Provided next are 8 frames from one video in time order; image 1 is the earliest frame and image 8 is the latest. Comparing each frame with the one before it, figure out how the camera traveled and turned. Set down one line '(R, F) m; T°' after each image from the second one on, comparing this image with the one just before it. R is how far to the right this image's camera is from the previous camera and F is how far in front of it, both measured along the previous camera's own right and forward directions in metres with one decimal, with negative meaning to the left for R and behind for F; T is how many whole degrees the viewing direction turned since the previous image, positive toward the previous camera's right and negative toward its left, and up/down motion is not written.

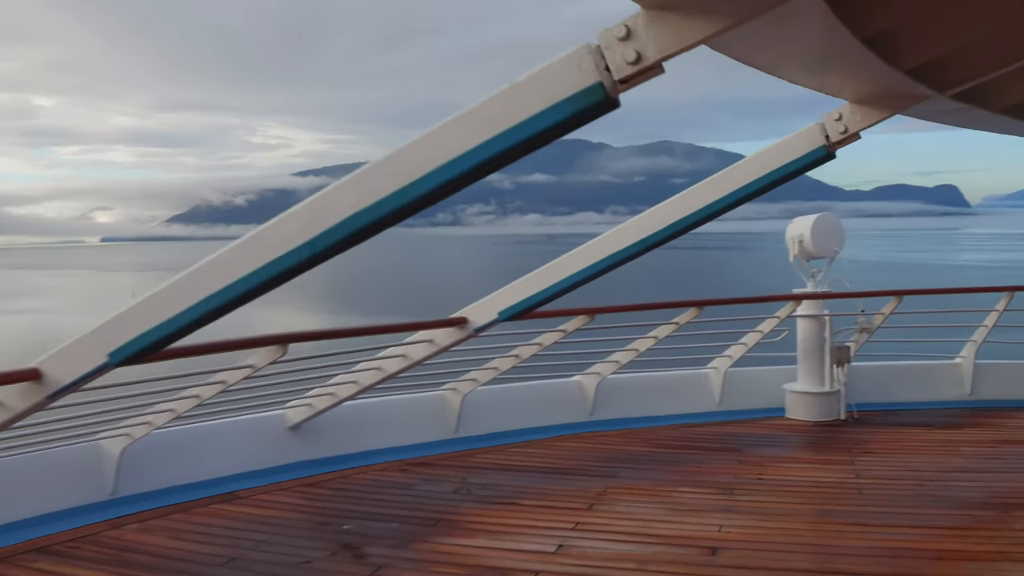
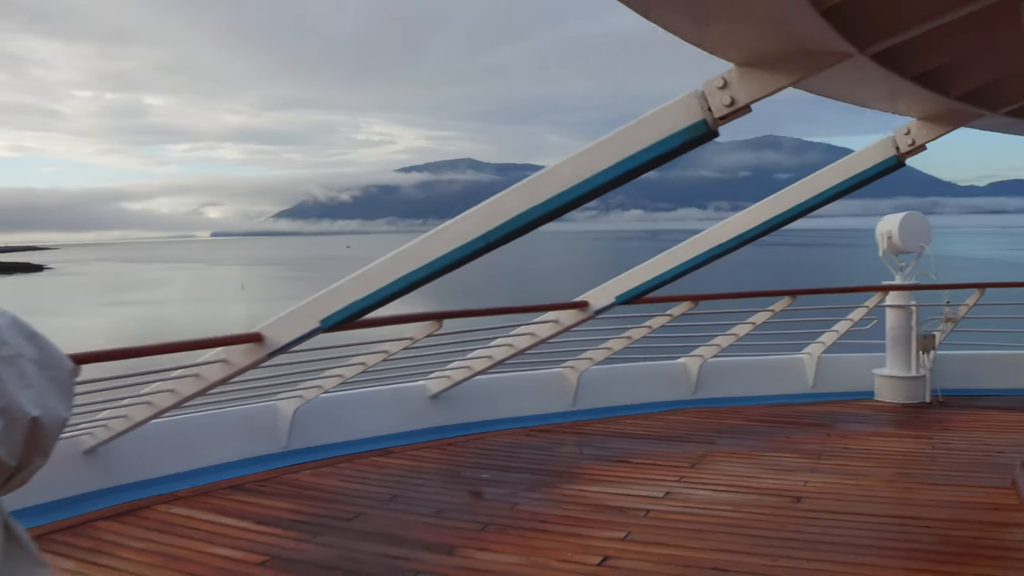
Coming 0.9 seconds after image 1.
(0.0, -0.6) m; -5°
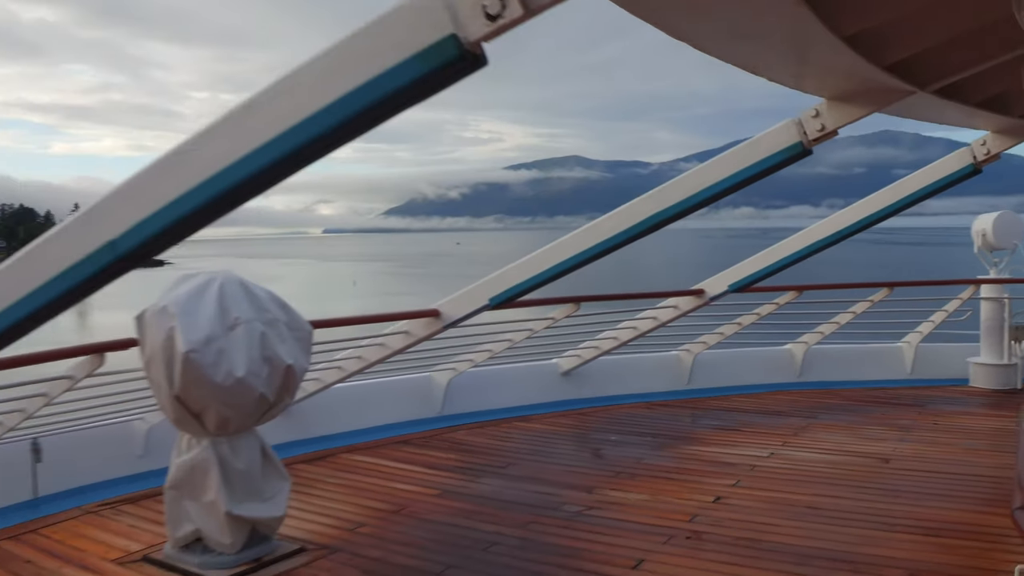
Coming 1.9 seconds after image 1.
(-0.1, -0.7) m; -5°
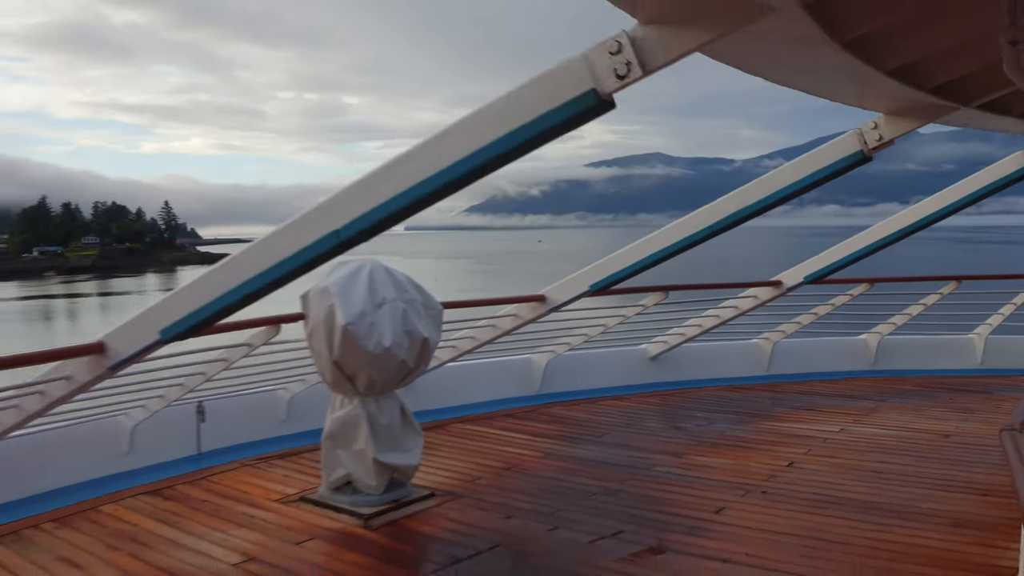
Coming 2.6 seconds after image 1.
(-0.1, -0.5) m; -4°
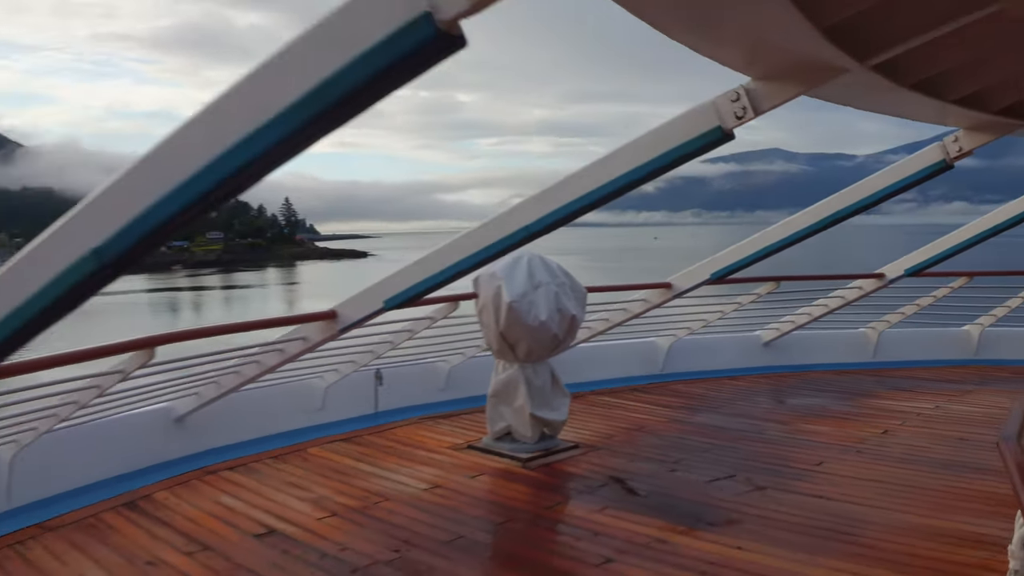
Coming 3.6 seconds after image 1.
(-0.1, -0.7) m; -6°
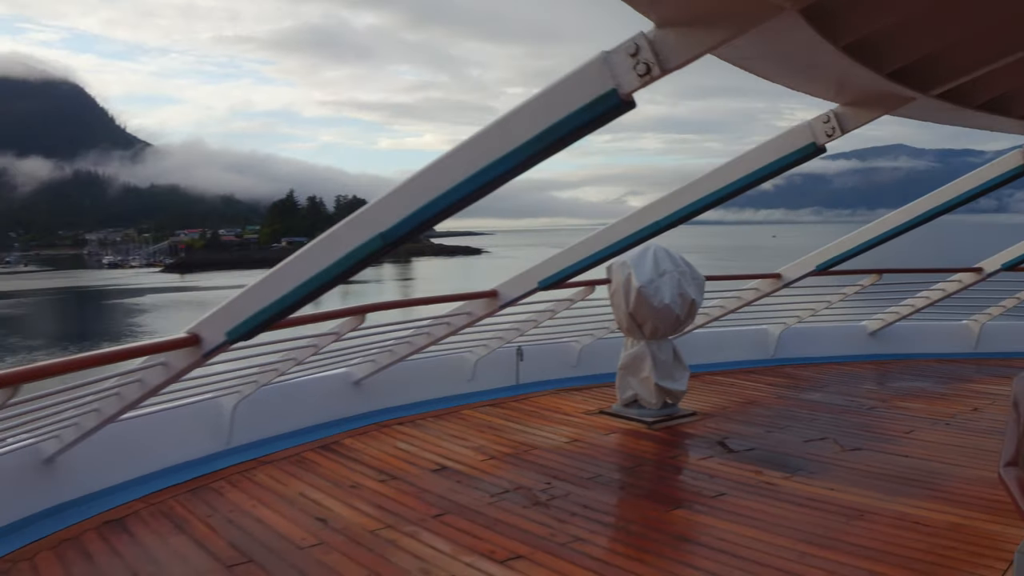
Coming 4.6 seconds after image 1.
(-0.1, -0.7) m; -6°
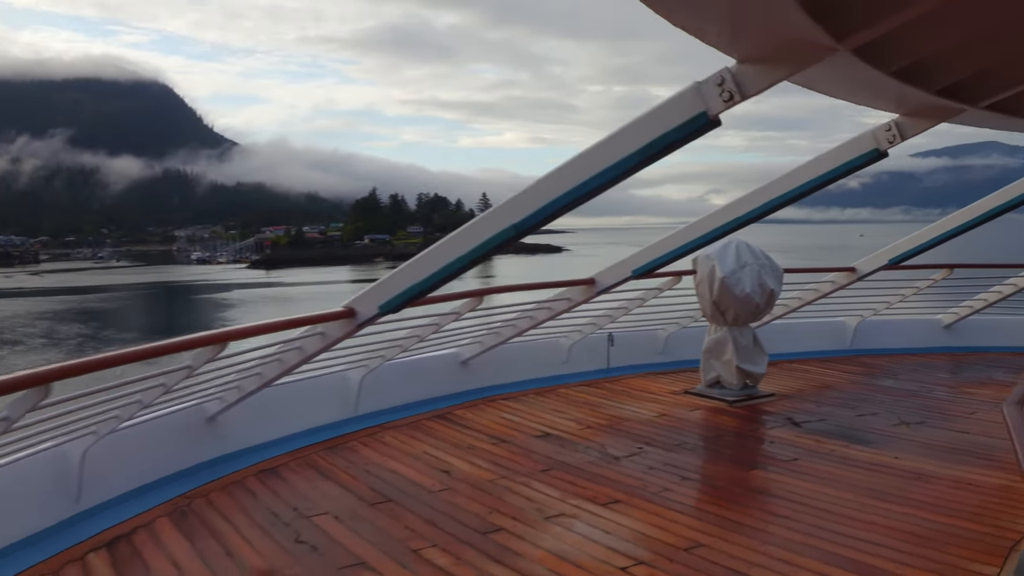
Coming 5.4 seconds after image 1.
(-0.1, -0.5) m; -4°
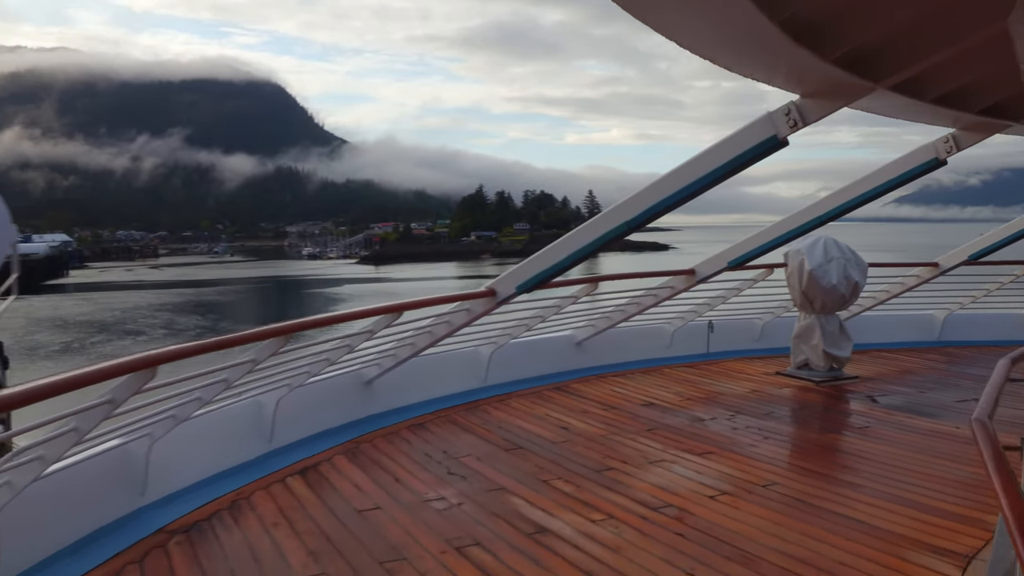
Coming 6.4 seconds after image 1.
(0.0, -0.7) m; -5°
